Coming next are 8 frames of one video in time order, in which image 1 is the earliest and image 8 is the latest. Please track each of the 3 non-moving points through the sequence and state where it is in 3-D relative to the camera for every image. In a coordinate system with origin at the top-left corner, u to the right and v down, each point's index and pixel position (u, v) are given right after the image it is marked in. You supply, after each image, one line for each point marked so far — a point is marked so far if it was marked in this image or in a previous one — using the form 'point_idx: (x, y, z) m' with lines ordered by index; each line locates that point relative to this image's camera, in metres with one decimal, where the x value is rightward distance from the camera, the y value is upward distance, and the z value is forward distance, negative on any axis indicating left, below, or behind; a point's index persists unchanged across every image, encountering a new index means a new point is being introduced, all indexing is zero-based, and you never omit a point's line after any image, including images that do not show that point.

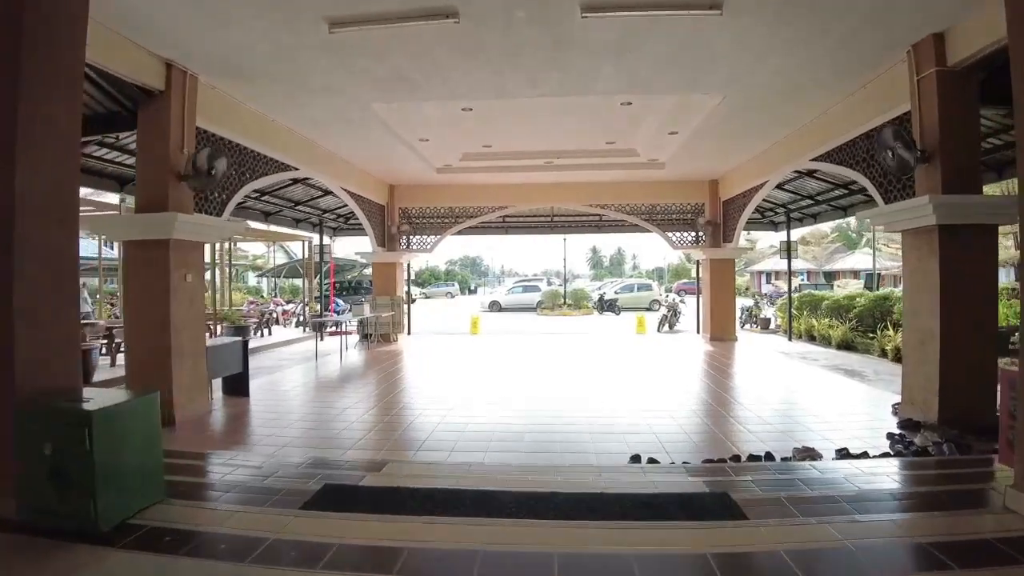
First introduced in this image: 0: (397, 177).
0: (-2.1, +2.0, +10.0) m
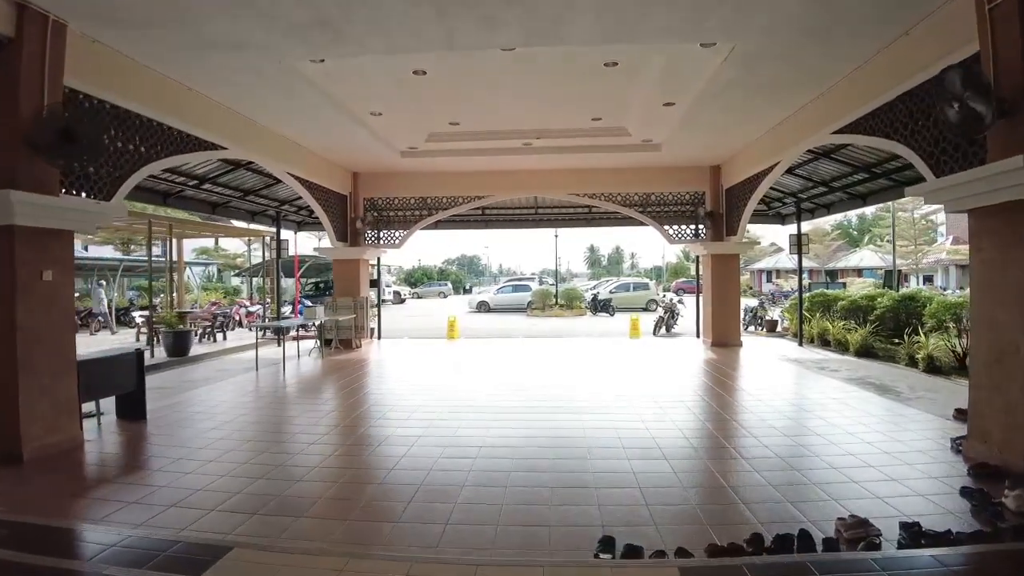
0: (-2.5, +2.0, +8.9) m
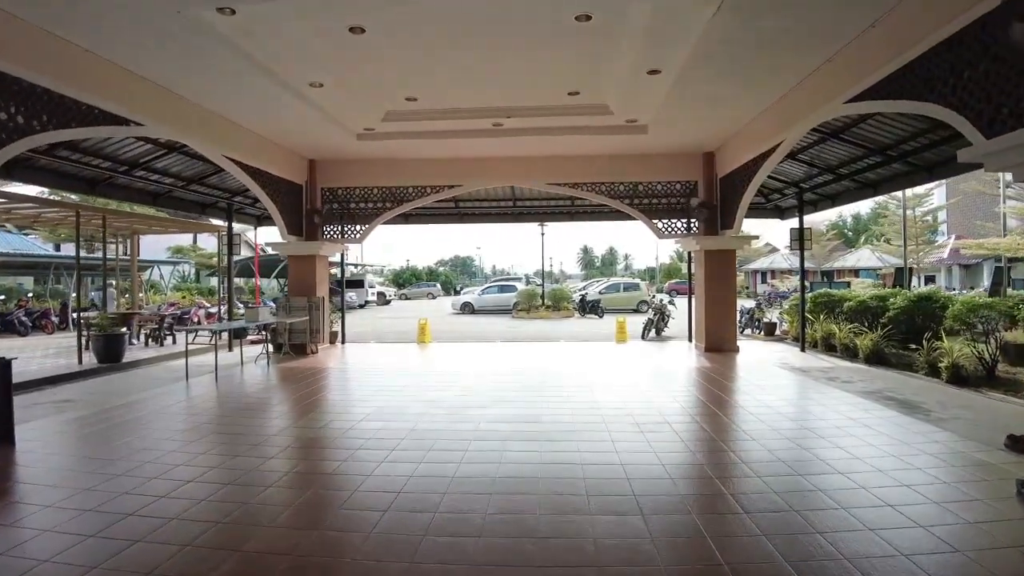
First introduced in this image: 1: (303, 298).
0: (-2.9, +2.0, +8.0) m
1: (-3.4, -0.2, +8.9) m
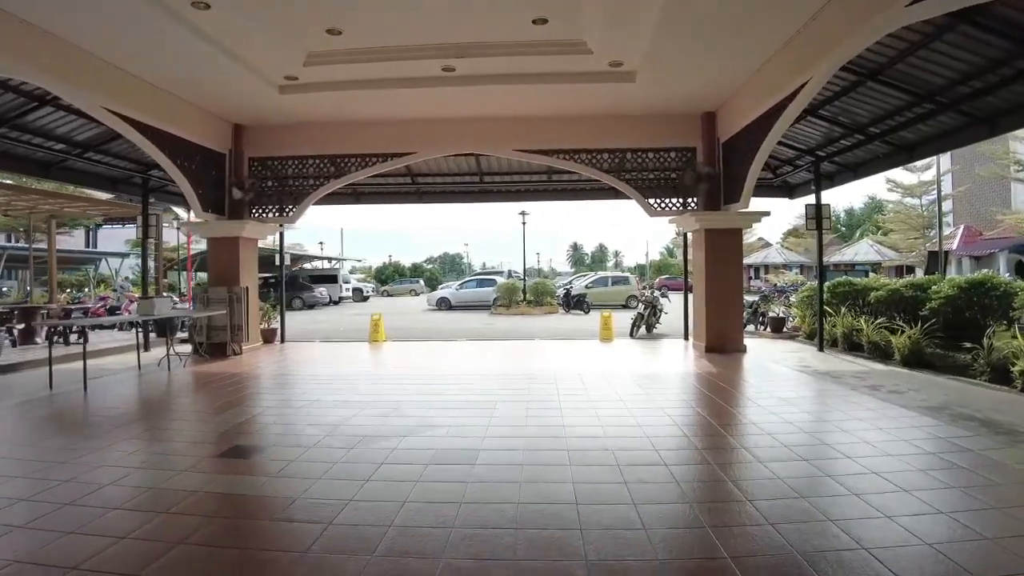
0: (-3.3, +2.1, +6.6) m
1: (-3.9, 0.0, +7.5) m
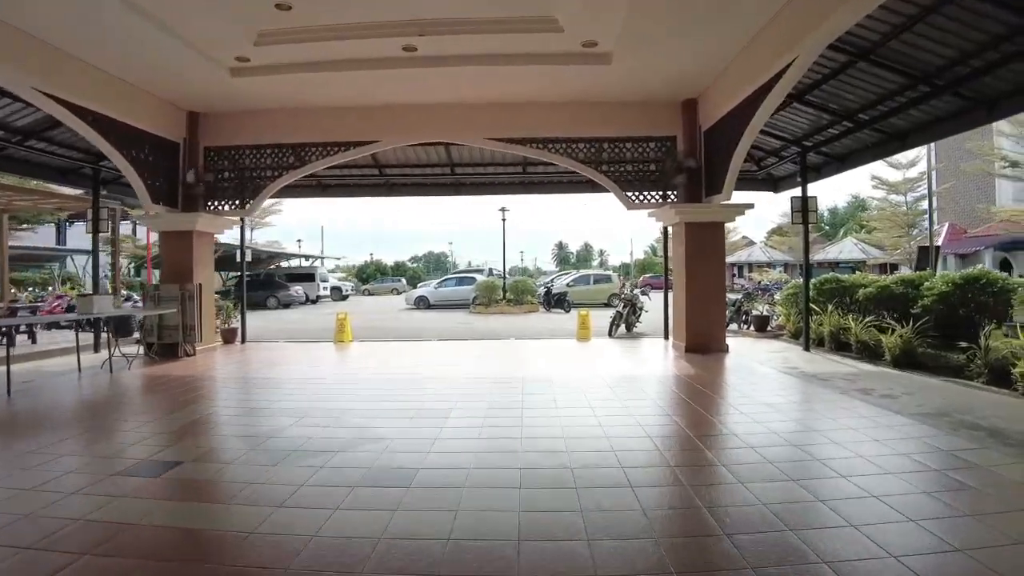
0: (-3.6, +2.2, +6.2) m
1: (-4.2, 0.0, +7.0) m
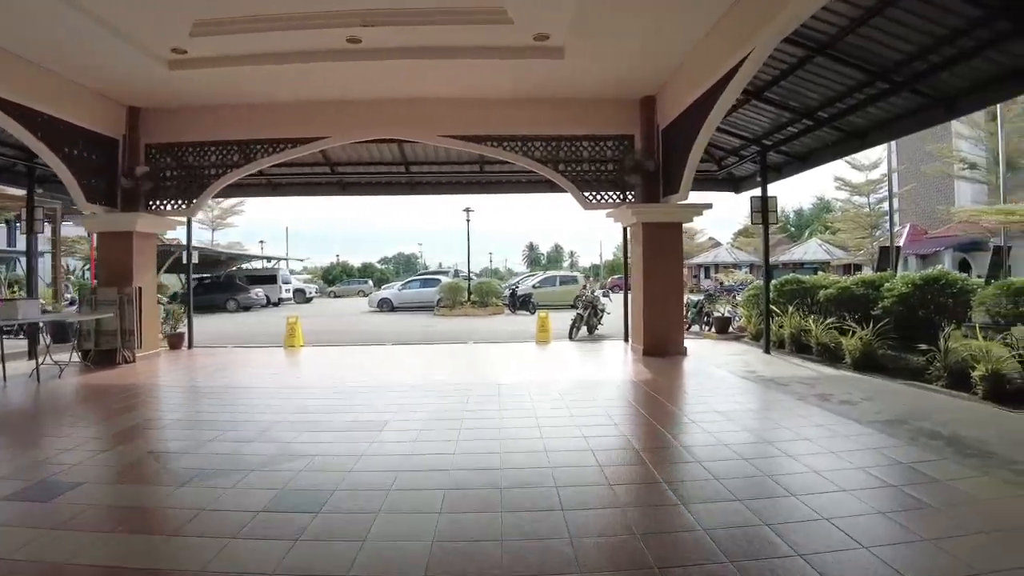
0: (-4.1, +2.1, +5.8) m
1: (-4.7, 0.0, +6.6) m
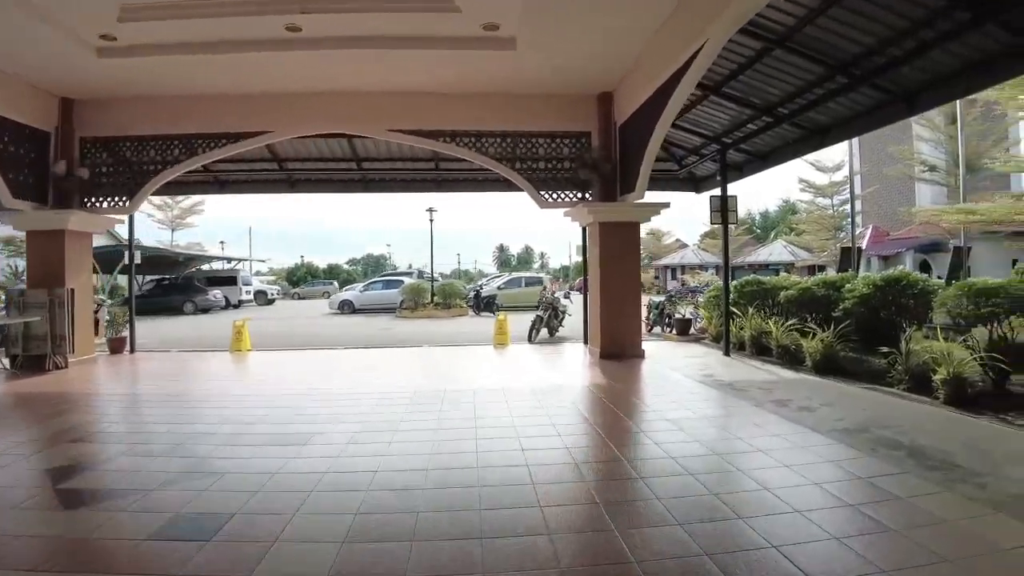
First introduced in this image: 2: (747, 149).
0: (-4.5, +2.1, +5.3) m
1: (-5.2, 0.0, +6.2) m
2: (+2.6, +1.5, +6.2) m
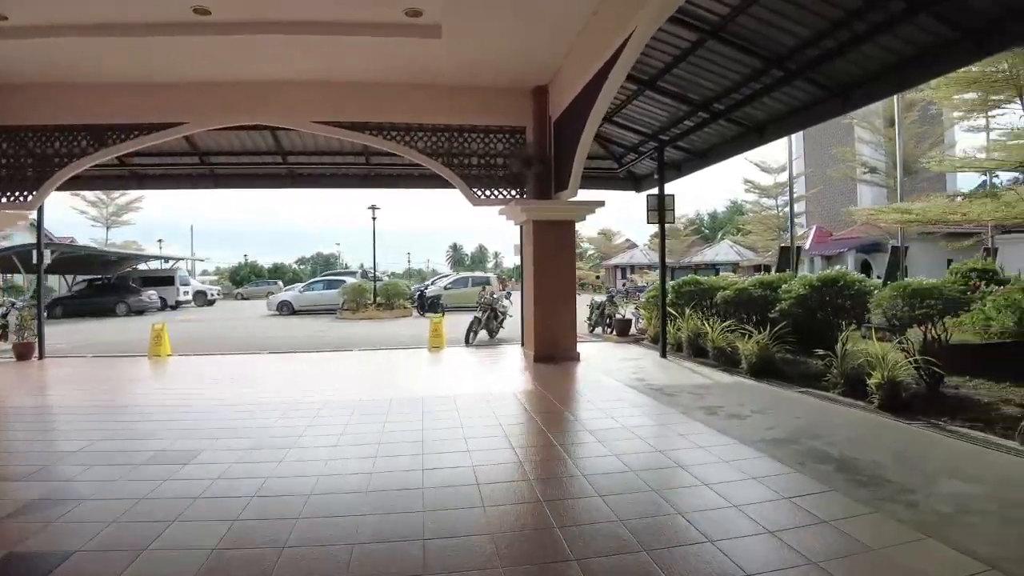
0: (-5.1, +2.1, +4.8) m
1: (-5.8, 0.0, +5.5) m
2: (+2.0, +1.5, +6.1) m
